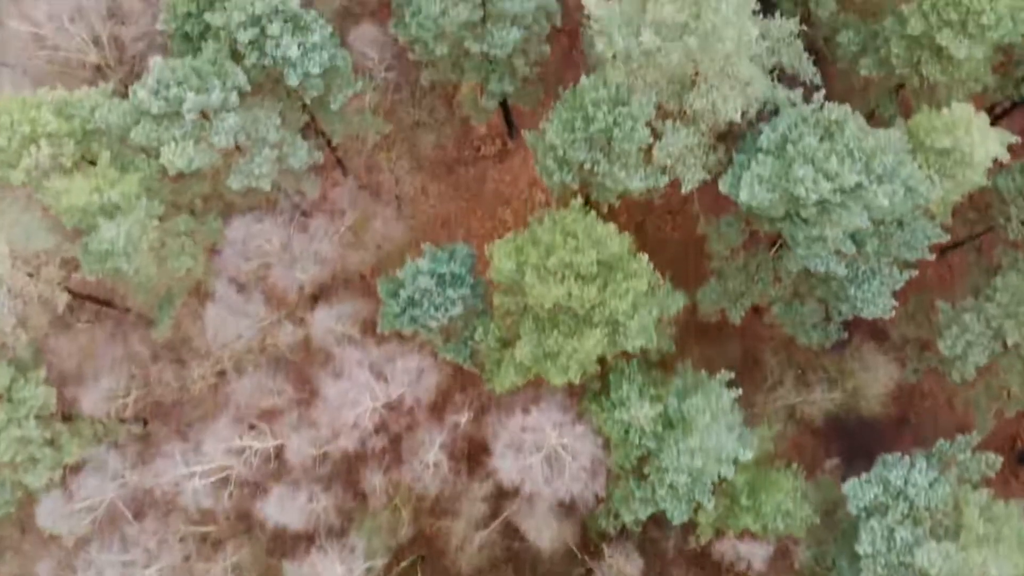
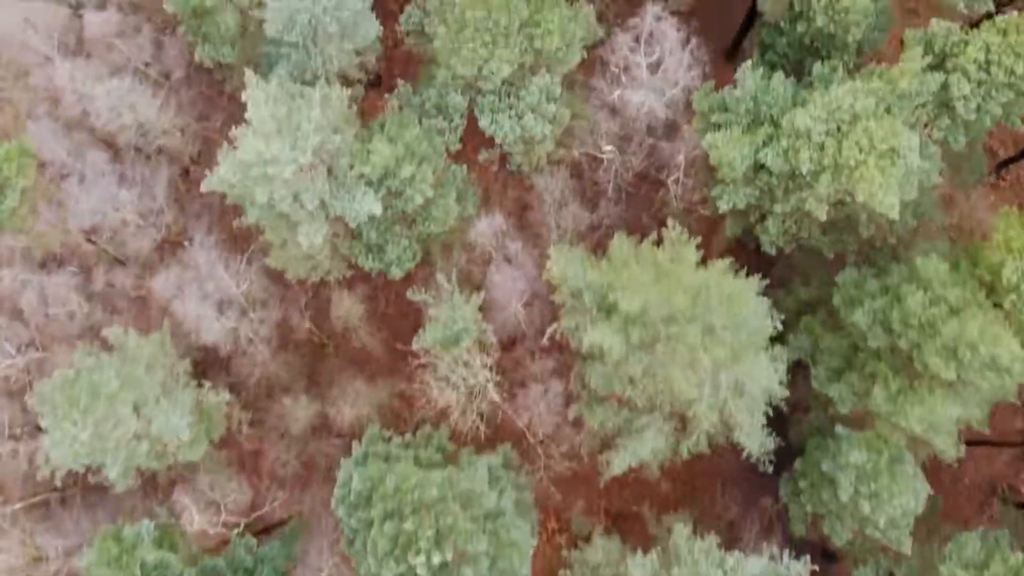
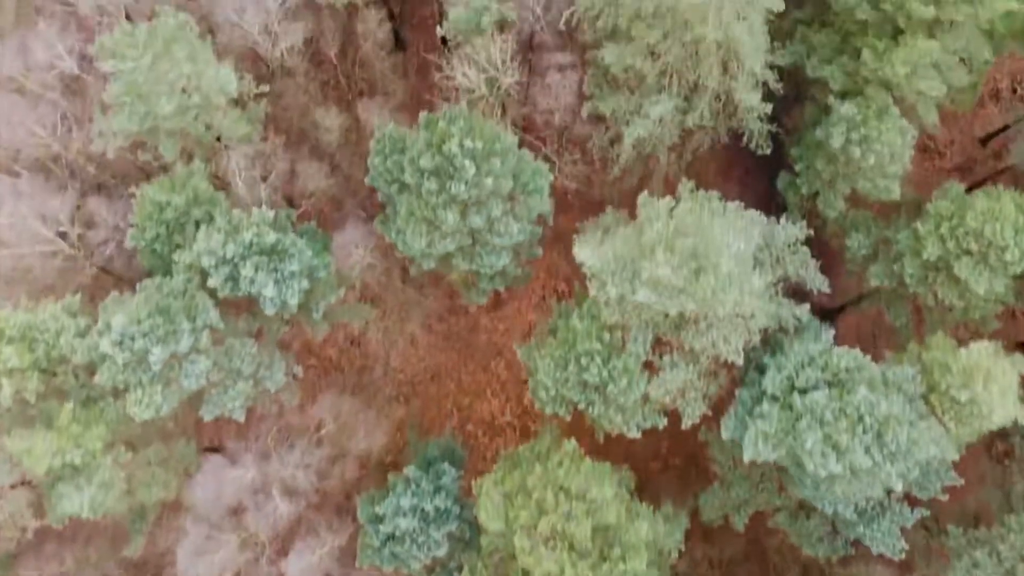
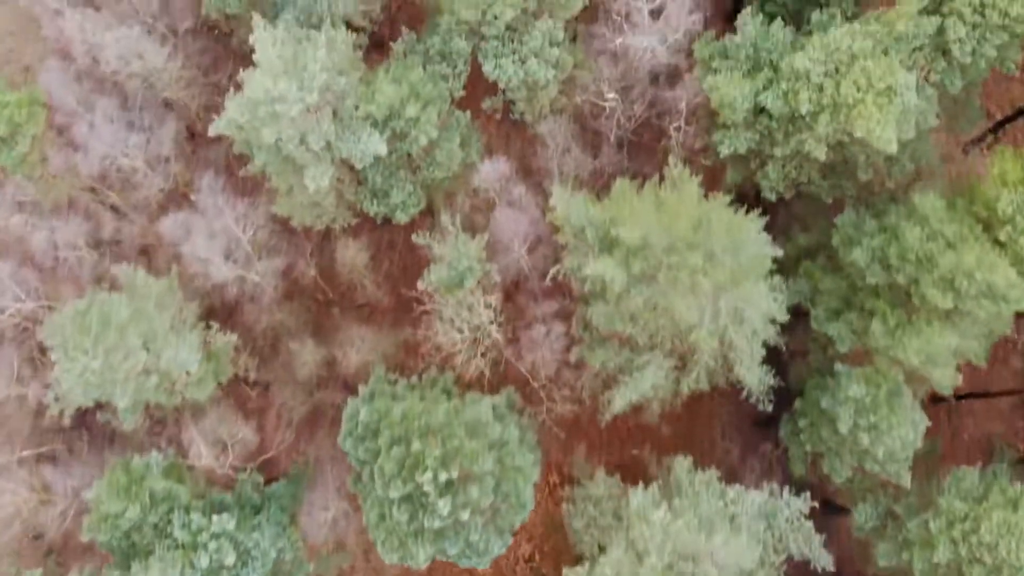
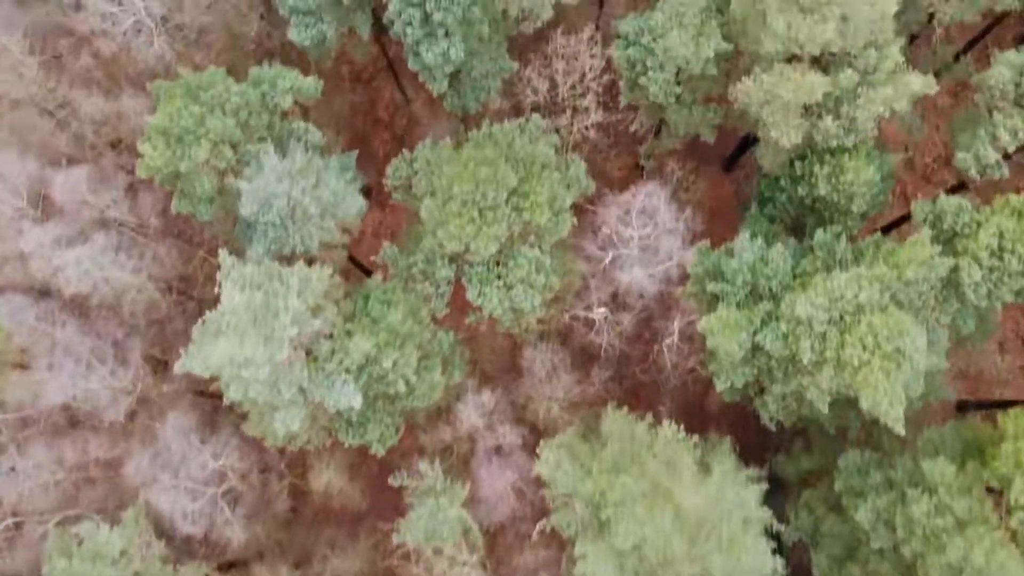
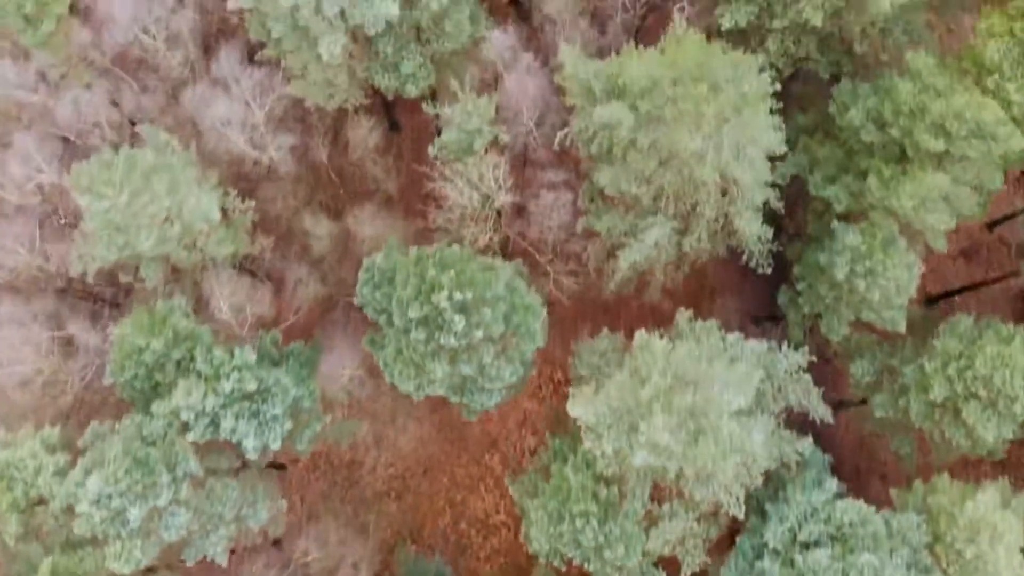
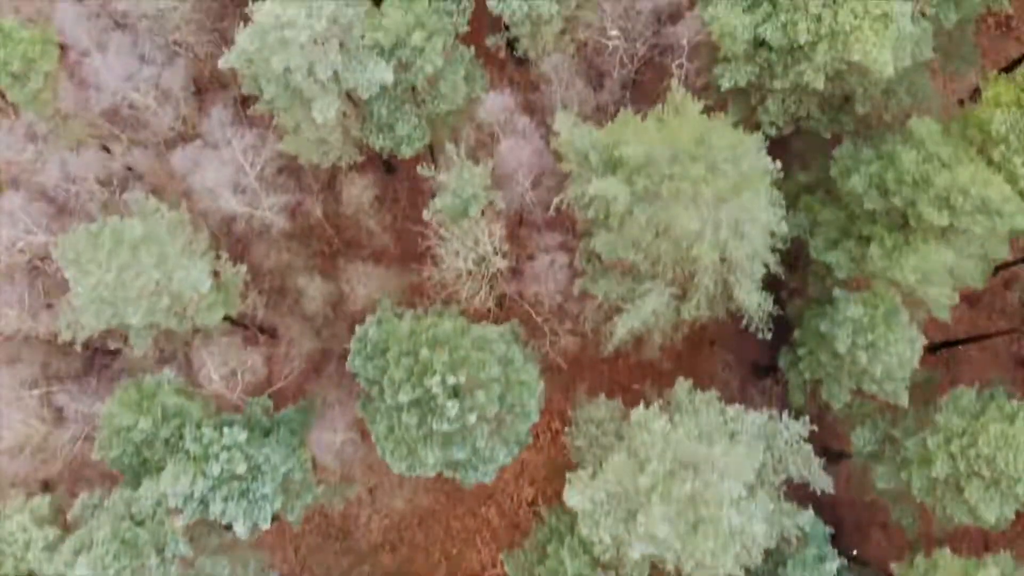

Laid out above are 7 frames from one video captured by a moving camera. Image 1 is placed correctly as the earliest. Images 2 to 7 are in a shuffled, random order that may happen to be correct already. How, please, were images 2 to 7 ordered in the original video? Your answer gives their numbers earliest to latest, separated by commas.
3, 6, 7, 4, 2, 5
